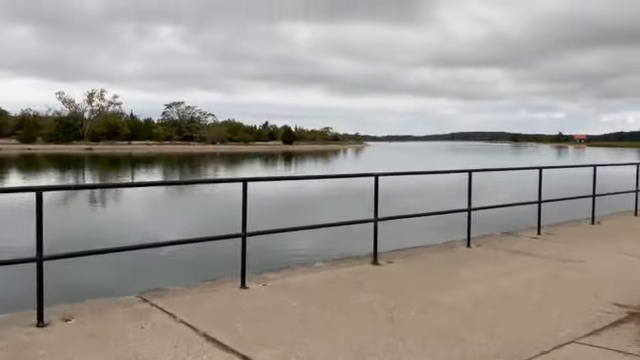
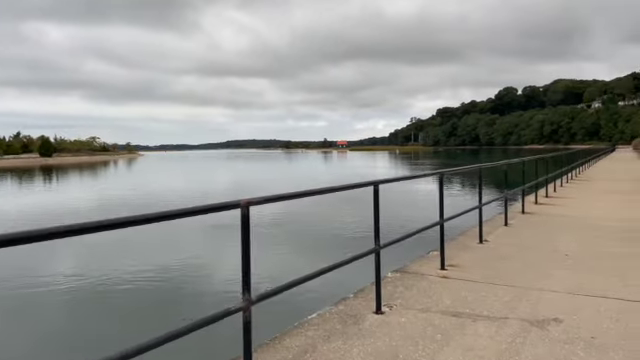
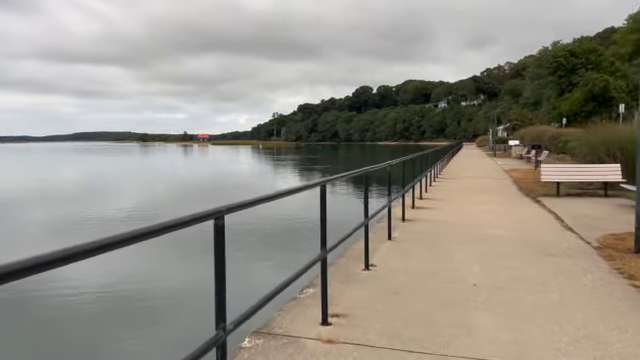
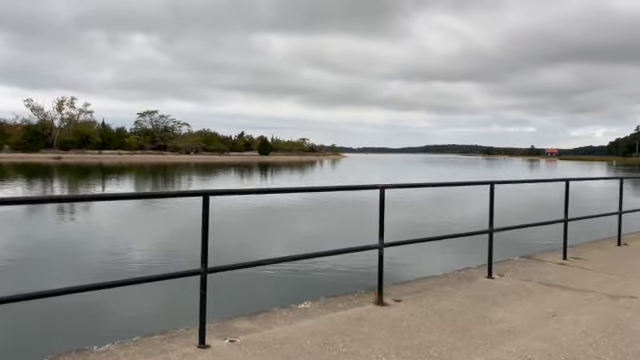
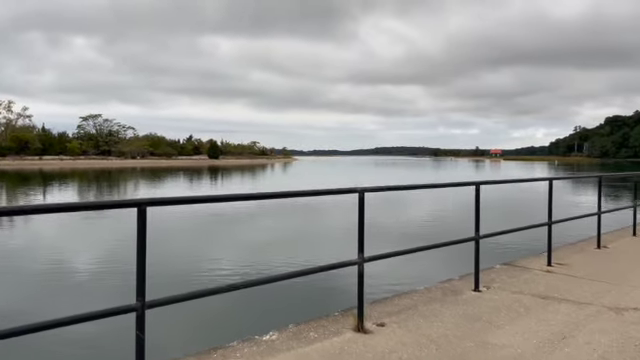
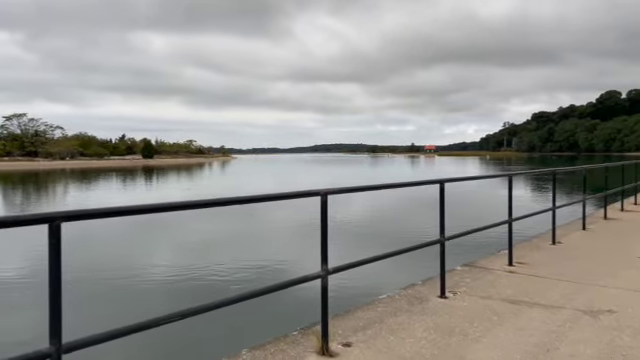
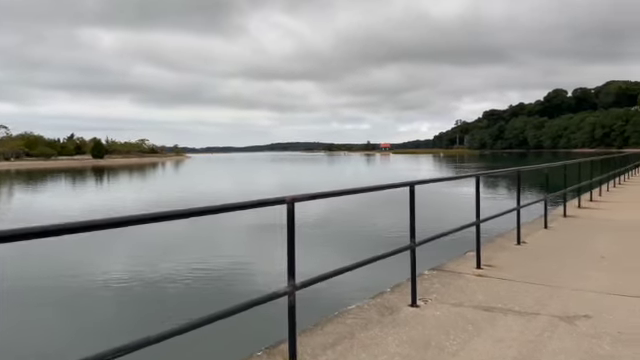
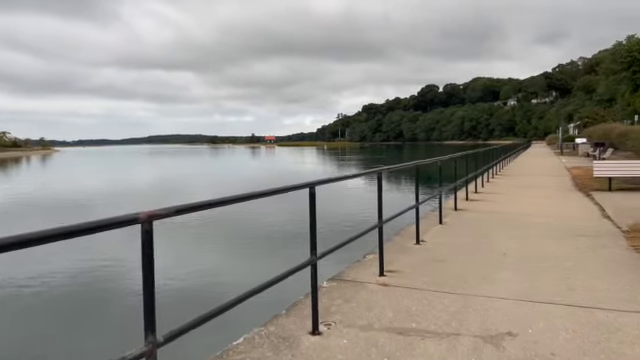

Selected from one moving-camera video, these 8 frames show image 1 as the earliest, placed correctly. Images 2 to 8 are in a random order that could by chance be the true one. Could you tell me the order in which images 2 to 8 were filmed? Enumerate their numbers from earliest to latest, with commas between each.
4, 5, 6, 7, 2, 8, 3
